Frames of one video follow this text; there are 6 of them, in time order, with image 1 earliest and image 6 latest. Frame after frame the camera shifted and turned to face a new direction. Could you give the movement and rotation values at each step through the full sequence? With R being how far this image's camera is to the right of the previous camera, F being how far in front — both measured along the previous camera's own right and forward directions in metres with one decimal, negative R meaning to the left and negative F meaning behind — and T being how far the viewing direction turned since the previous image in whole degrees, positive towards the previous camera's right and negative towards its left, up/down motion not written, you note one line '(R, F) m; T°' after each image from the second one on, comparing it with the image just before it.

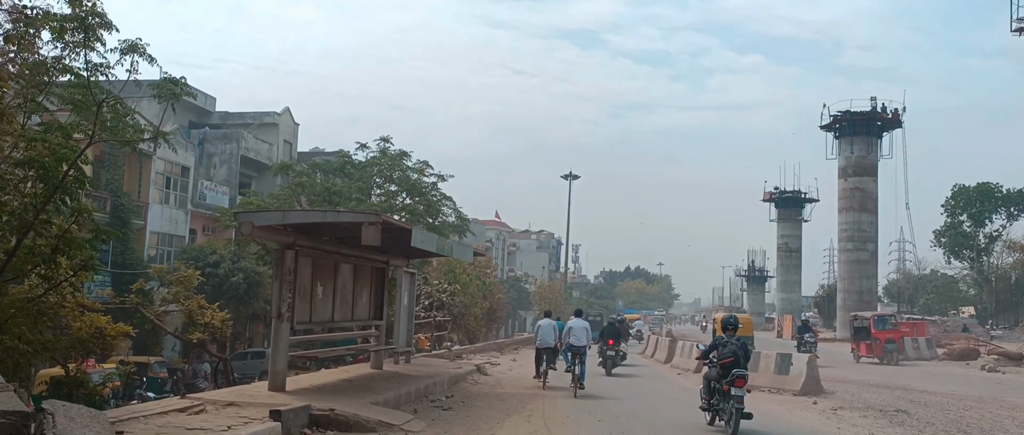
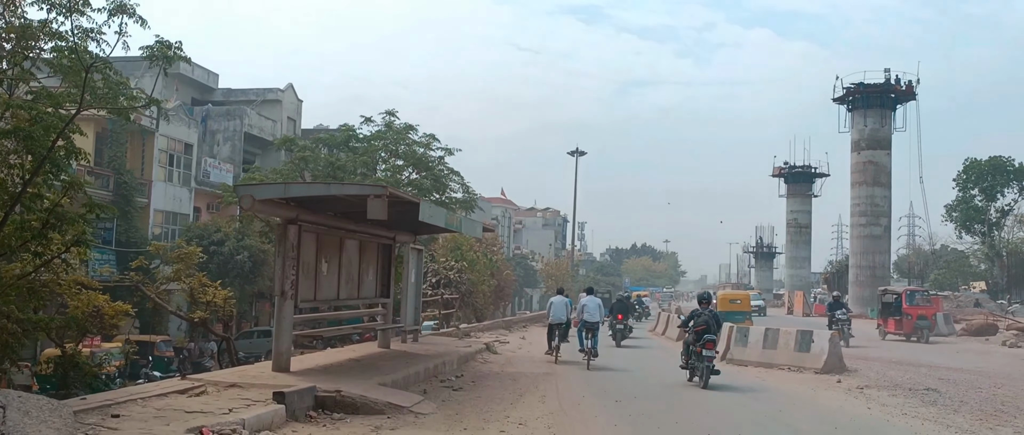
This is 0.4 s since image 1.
(-0.1, +0.5) m; 0°
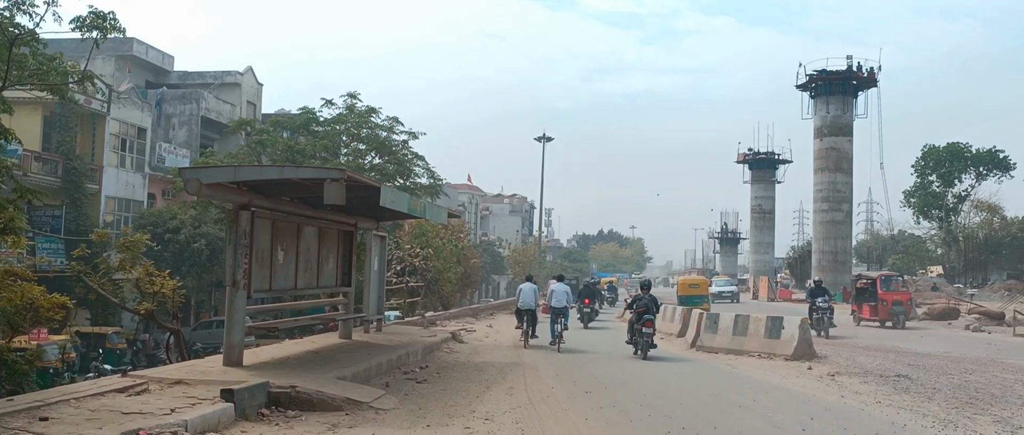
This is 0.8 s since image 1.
(0.0, +0.5) m; +3°
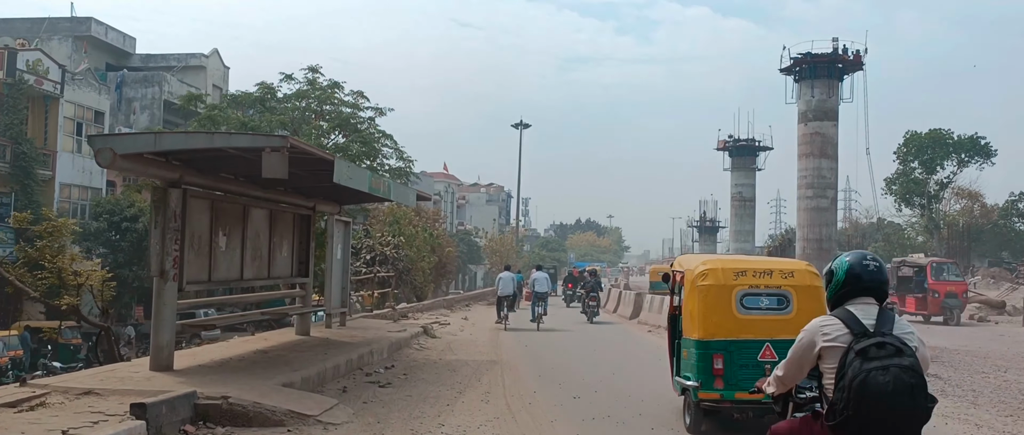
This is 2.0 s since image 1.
(0.0, +1.4) m; +2°
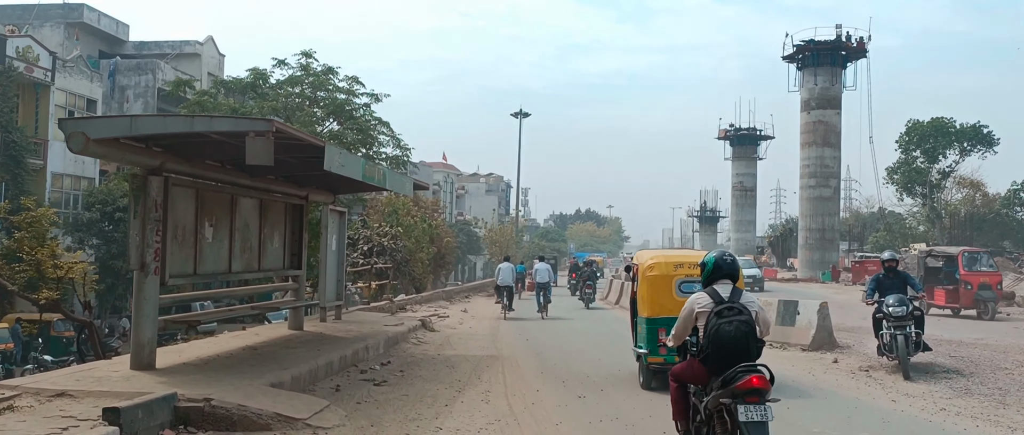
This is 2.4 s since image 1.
(0.0, +0.5) m; 0°
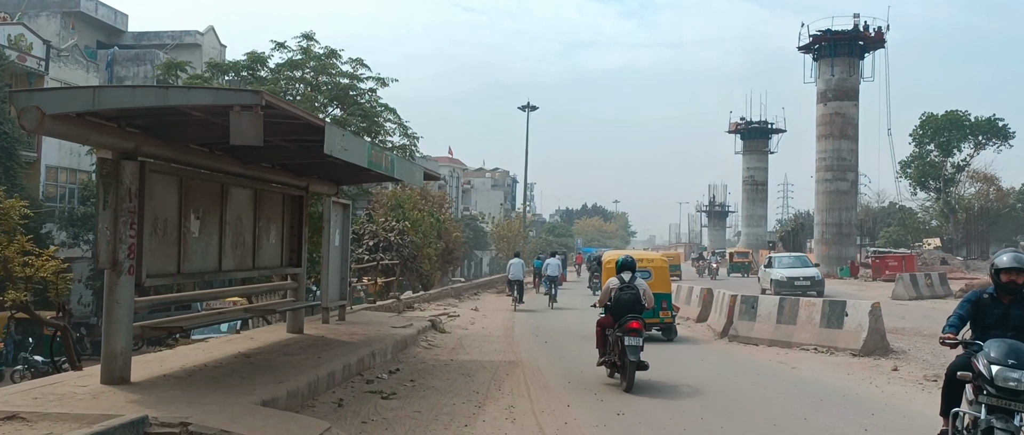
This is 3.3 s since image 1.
(-0.2, +1.1) m; 0°
